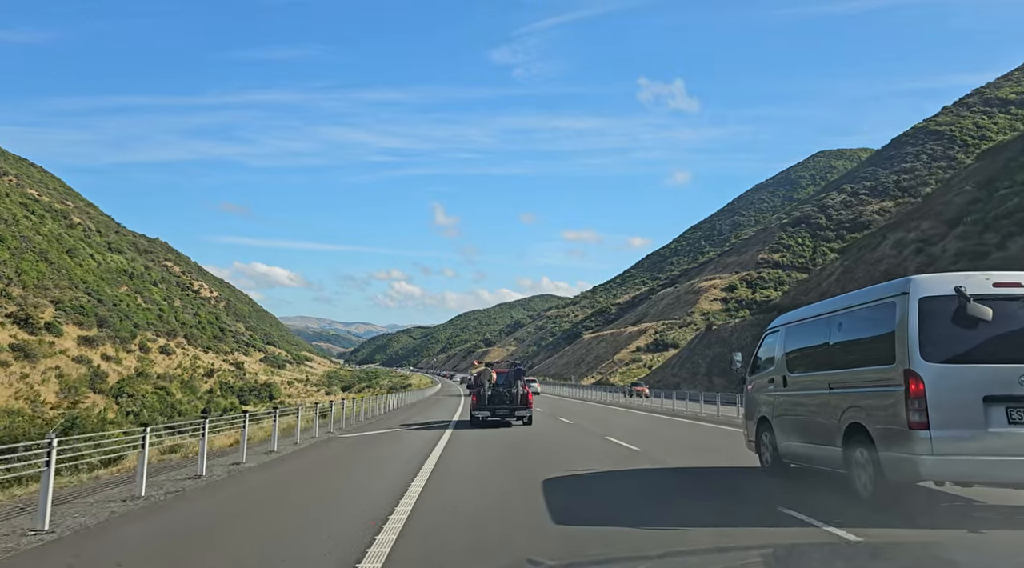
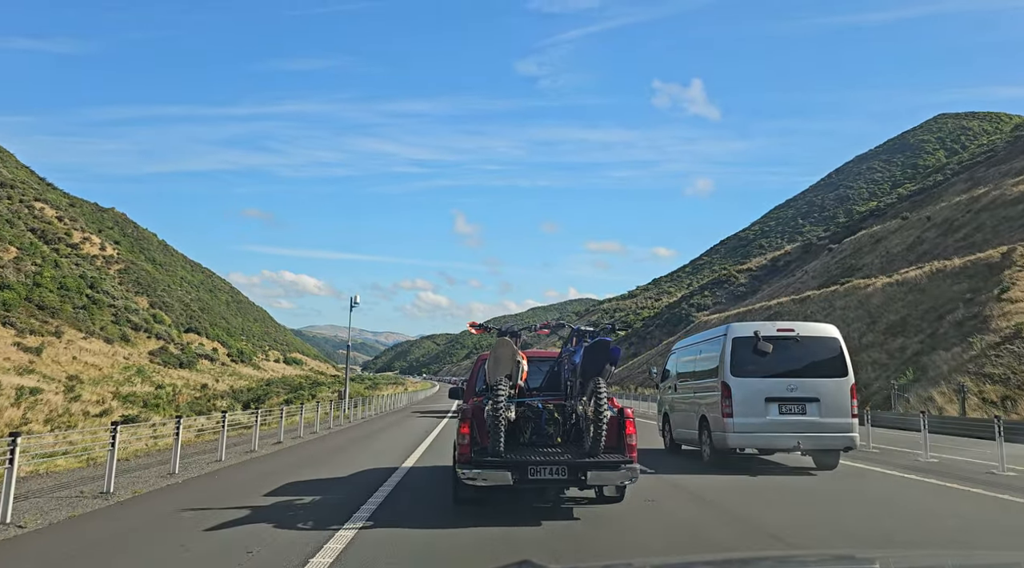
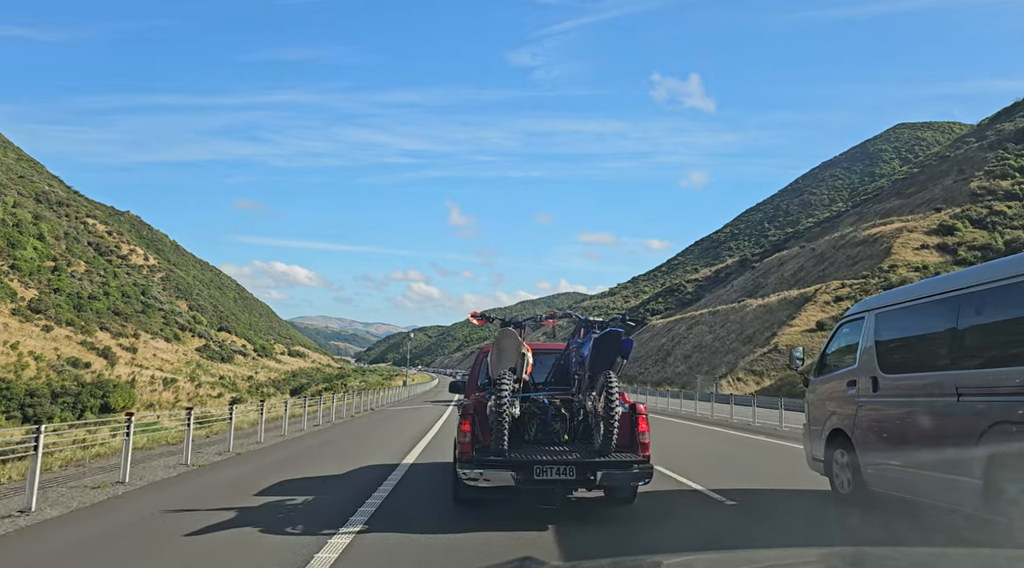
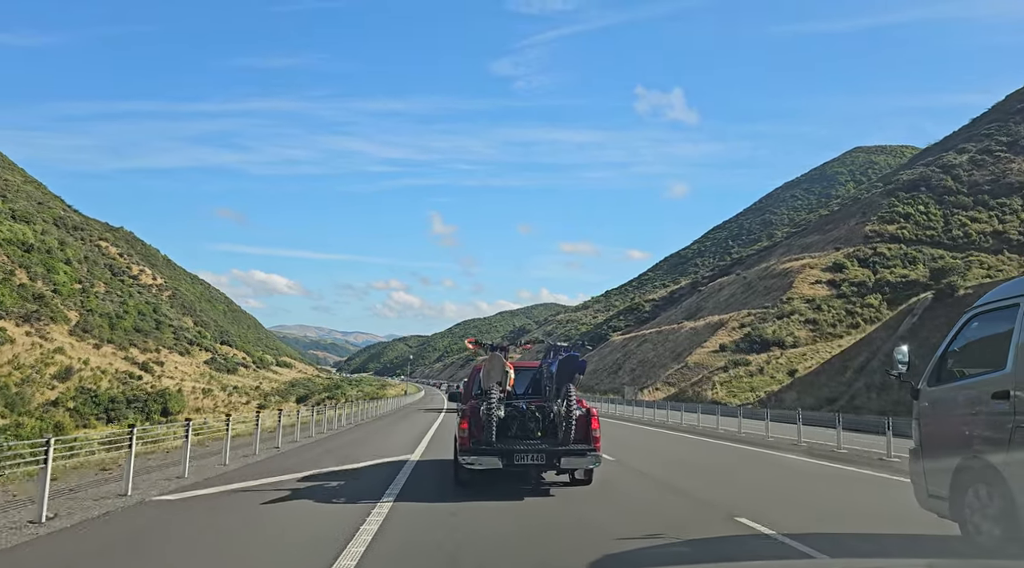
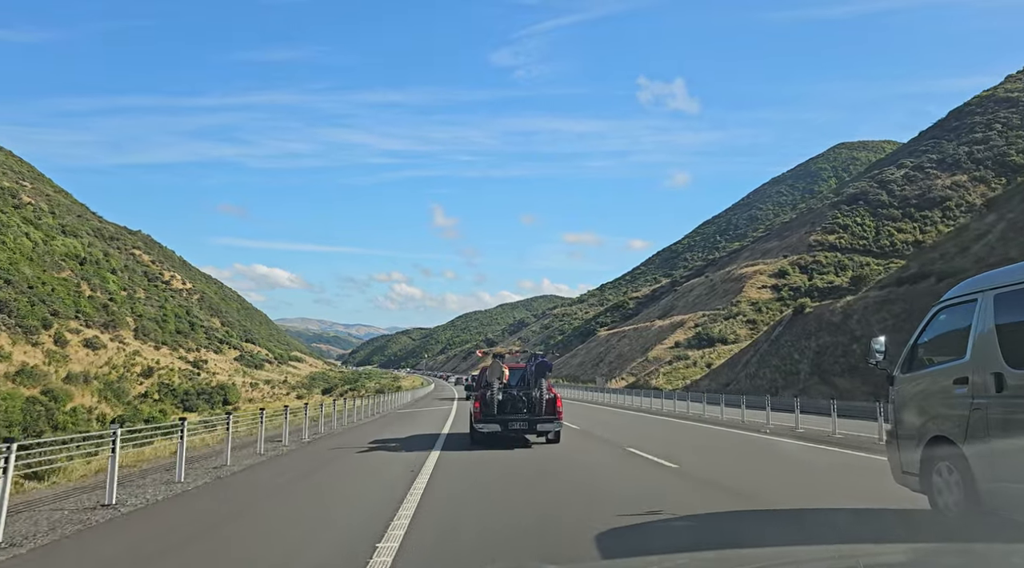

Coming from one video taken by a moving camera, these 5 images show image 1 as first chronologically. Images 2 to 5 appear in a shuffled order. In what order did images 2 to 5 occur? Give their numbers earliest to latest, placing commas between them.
5, 4, 3, 2
